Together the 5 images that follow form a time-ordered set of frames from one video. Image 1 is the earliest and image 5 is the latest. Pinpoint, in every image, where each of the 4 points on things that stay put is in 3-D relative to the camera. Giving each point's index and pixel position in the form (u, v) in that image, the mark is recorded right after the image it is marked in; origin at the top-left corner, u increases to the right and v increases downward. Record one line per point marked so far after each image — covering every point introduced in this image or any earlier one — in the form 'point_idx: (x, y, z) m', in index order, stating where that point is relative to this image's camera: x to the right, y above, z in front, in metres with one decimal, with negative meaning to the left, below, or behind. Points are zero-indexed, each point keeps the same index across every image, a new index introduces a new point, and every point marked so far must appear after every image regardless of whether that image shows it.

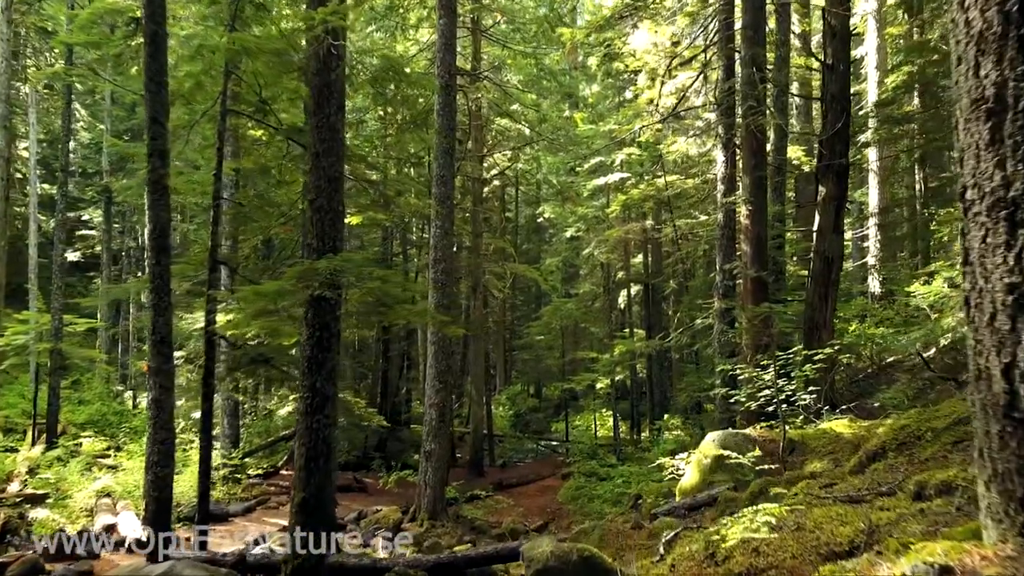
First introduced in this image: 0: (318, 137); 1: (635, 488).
0: (-2.1, +1.6, +6.6) m
1: (+2.7, -4.3, +13.3) m
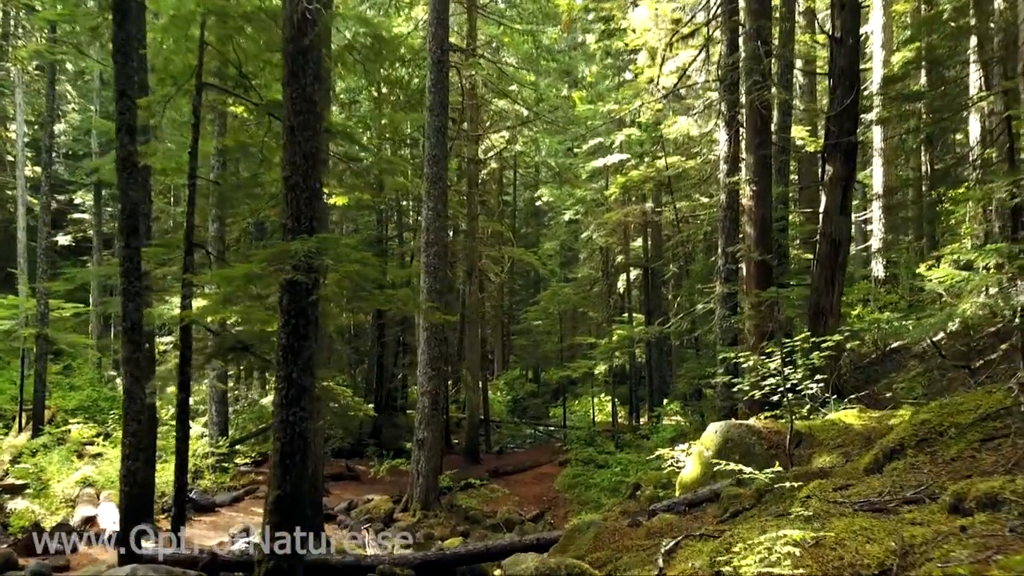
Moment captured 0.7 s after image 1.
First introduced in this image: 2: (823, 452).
0: (-2.2, +1.8, +6.1) m
1: (+2.6, -4.0, +13.0) m
2: (+3.1, -1.7, +6.2) m
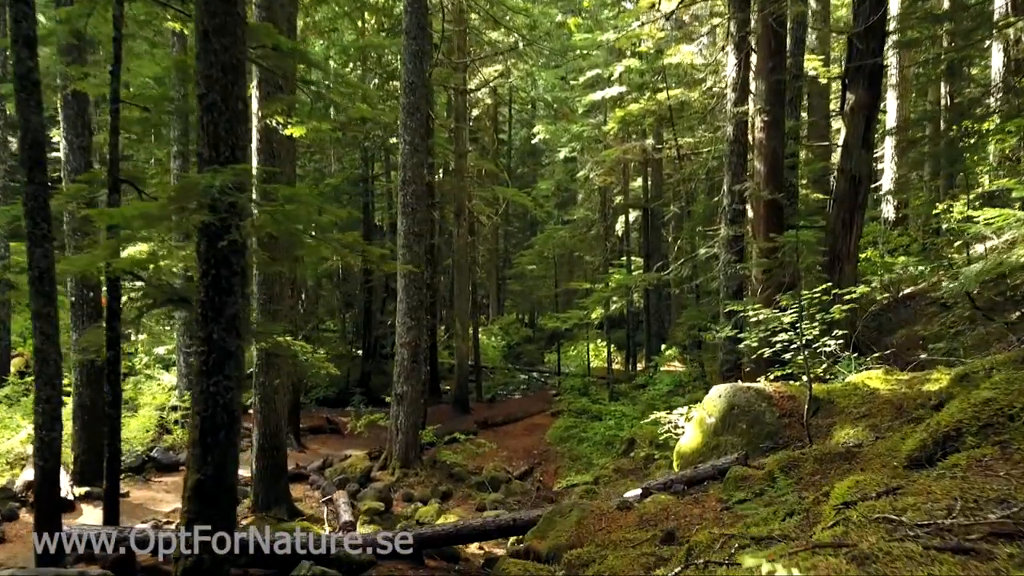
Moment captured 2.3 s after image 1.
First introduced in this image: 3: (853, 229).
0: (-2.4, +2.2, +4.9) m
1: (+2.3, -2.9, +12.3) m
2: (+2.9, -1.2, +5.3) m
3: (+5.3, +0.9, +9.6) m
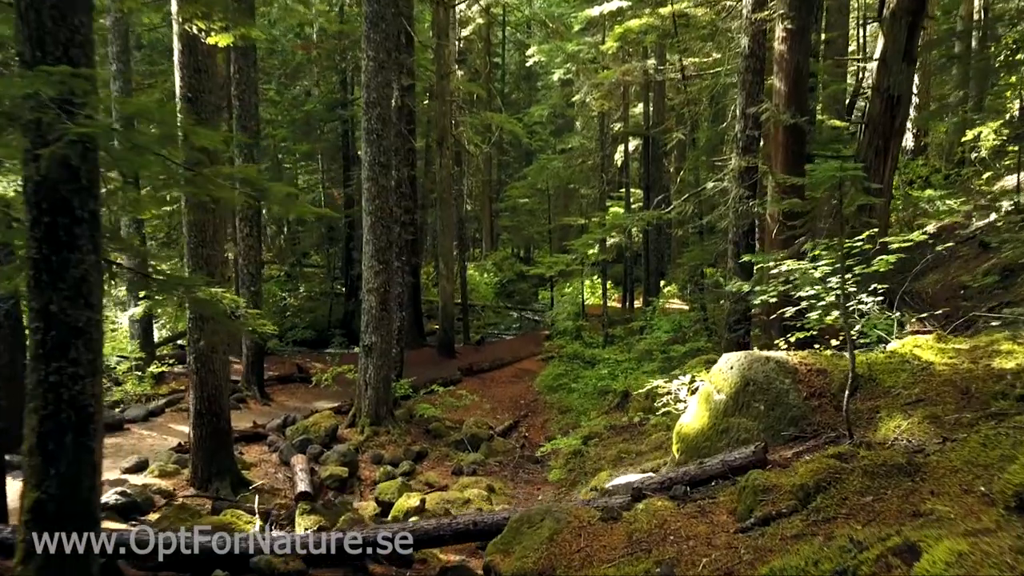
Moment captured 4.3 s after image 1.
0: (-2.7, +2.5, +3.4) m
1: (+2.0, -1.7, +11.2) m
2: (+2.6, -0.8, +4.2) m
3: (+5.0, +1.7, +8.2) m
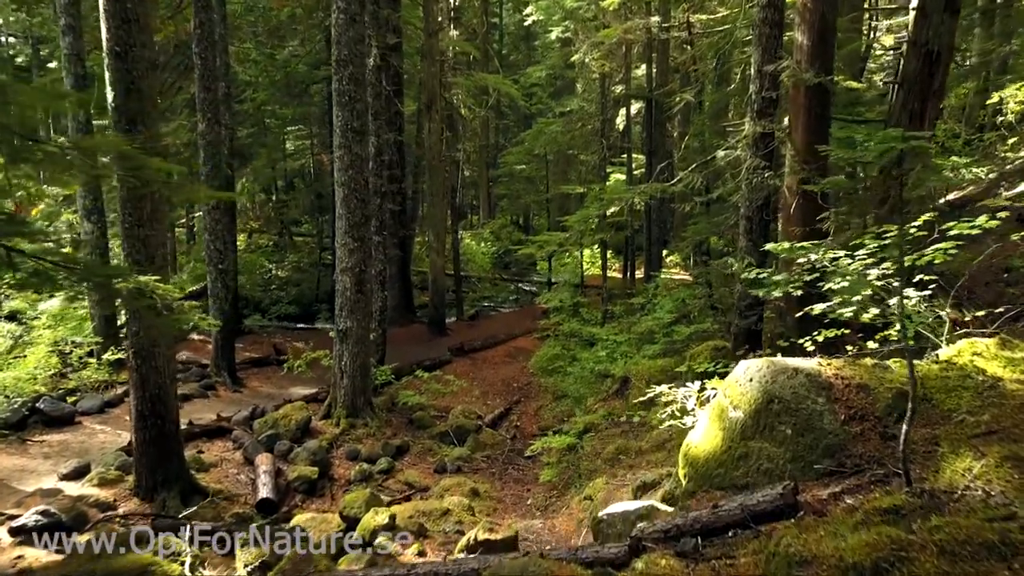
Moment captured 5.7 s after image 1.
0: (-2.9, +2.4, +2.3) m
1: (+1.8, -1.4, +10.4) m
2: (+2.4, -0.9, +3.3) m
3: (+4.8, +1.9, +7.2) m
